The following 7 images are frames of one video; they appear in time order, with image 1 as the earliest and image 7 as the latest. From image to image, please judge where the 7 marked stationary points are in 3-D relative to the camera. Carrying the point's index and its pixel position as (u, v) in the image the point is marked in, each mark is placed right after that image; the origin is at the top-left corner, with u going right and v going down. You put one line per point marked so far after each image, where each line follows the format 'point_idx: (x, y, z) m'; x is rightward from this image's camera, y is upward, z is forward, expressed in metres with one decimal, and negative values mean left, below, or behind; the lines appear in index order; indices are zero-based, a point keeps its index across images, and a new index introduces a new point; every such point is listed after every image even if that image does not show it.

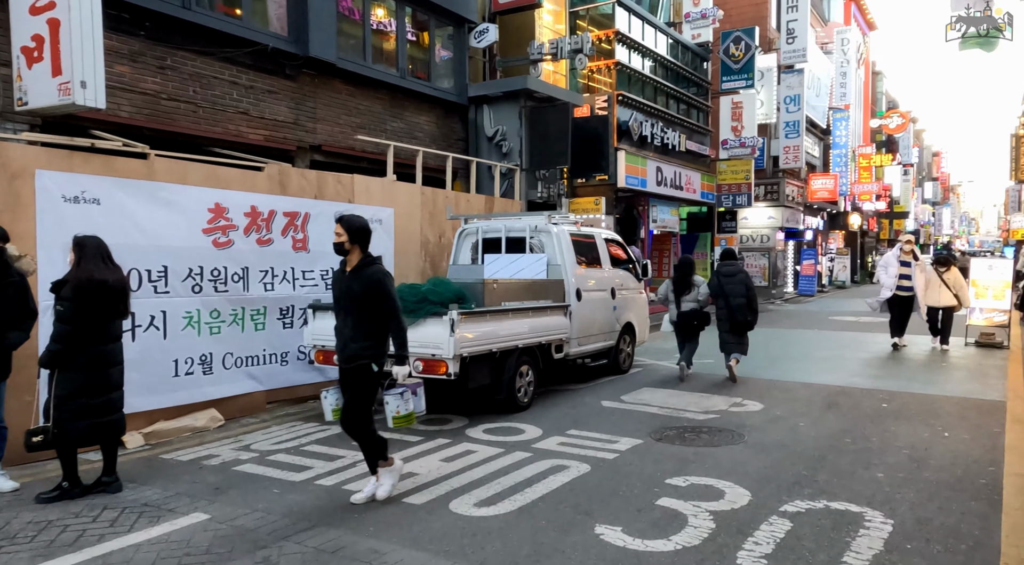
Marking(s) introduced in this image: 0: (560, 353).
0: (+0.6, -0.9, +8.7) m
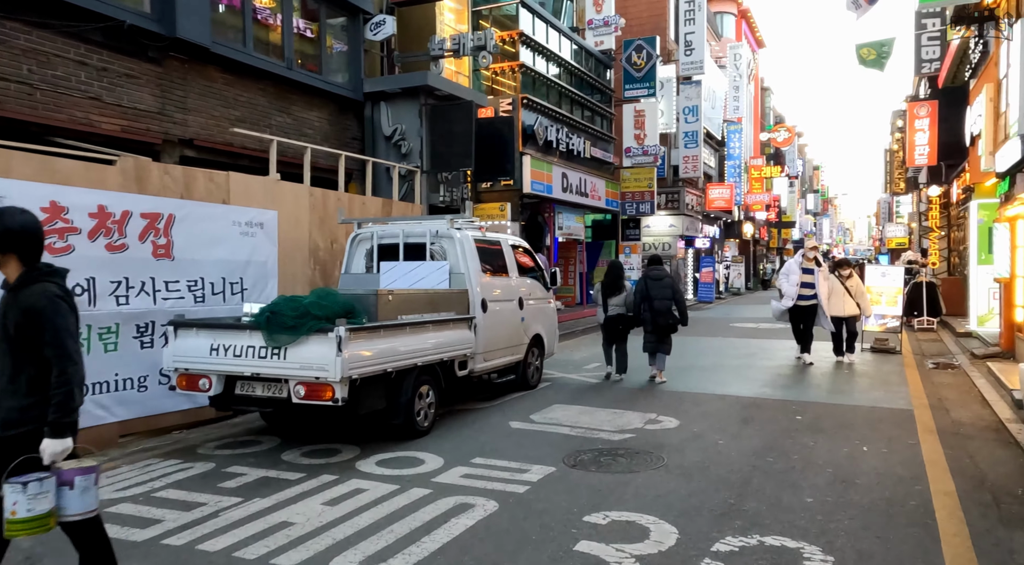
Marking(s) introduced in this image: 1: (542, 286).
0: (-0.5, -1.0, +8.0) m
1: (+0.4, 0.0, +10.5) m
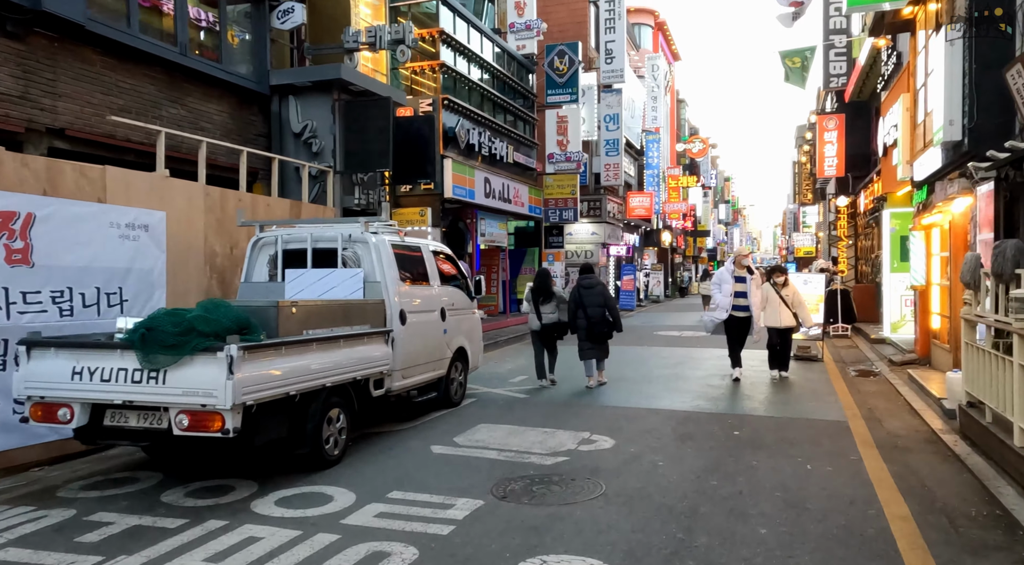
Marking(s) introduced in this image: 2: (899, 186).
0: (-1.3, -1.1, +7.3) m
1: (-0.6, -0.2, +9.8) m
2: (+7.6, +1.9, +14.5) m
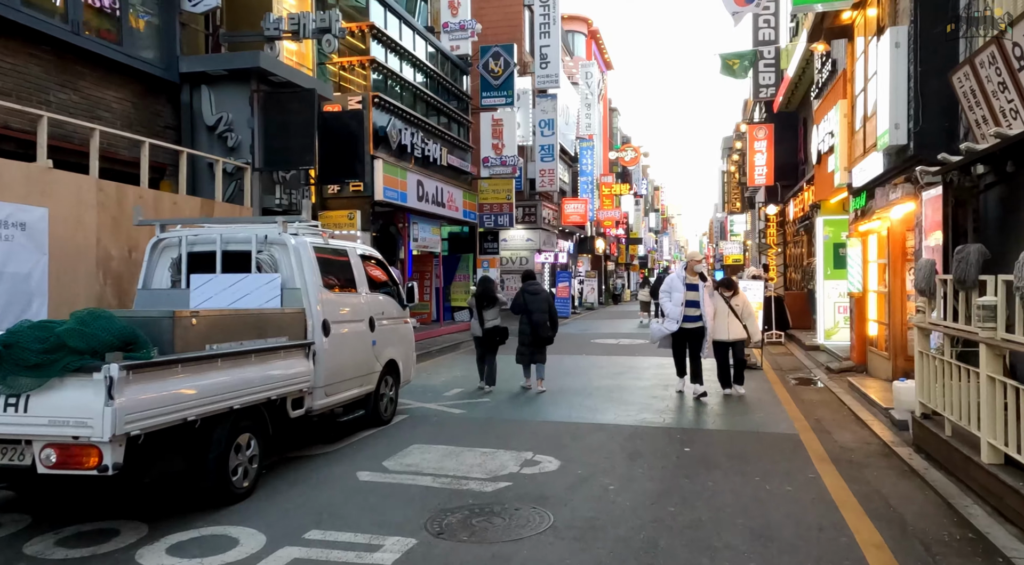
0: (-1.9, -1.1, +6.5) m
1: (-1.4, -0.2, +9.1) m
2: (+6.3, +1.7, +14.5) m
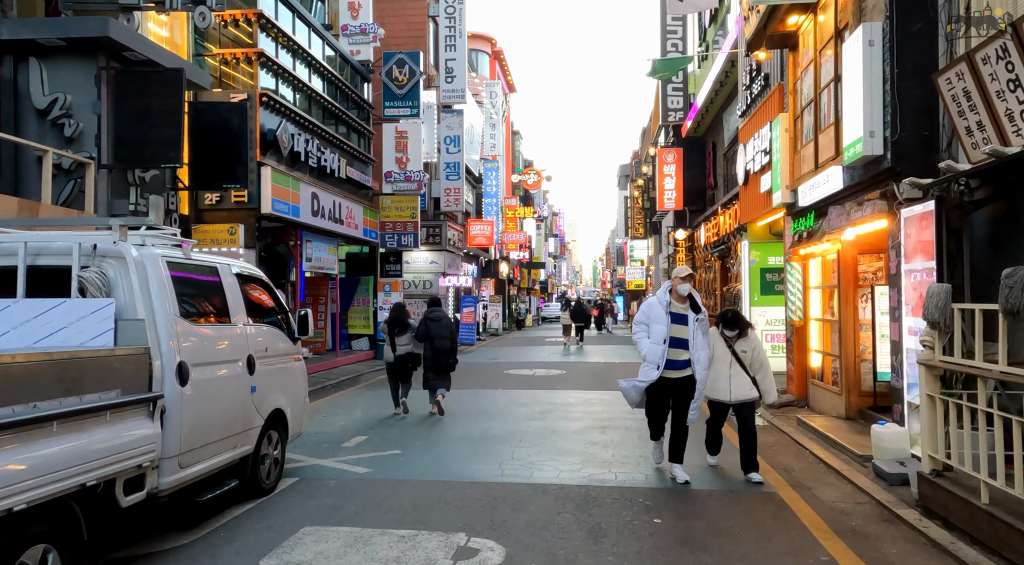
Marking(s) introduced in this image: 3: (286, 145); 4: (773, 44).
0: (-2.3, -1.3, +4.5) m
1: (-2.2, -0.5, +7.2) m
2: (+4.7, +1.2, +13.7) m
3: (-4.5, +2.7, +14.6) m
4: (+3.9, +3.6, +11.1) m
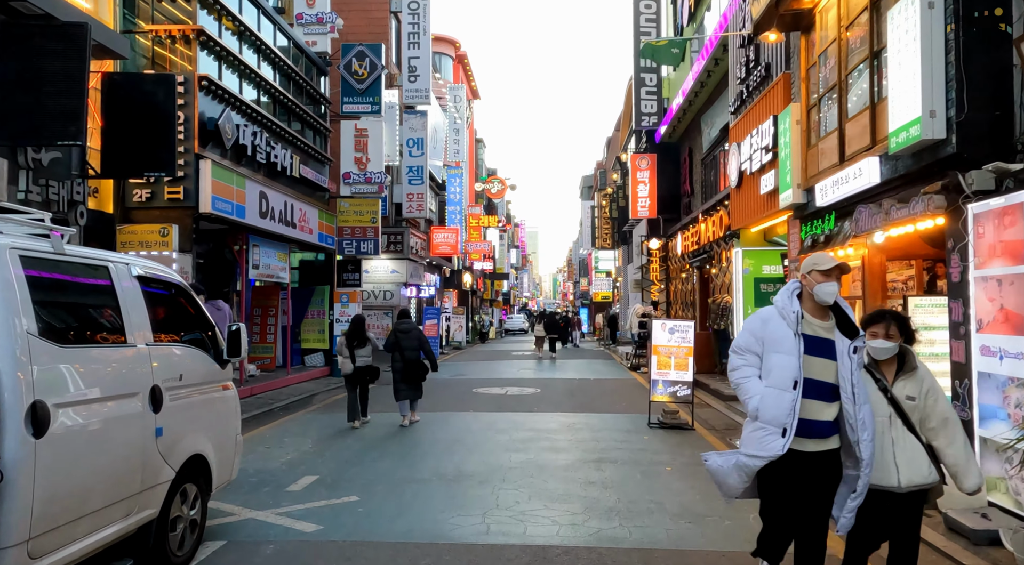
0: (-2.2, -1.3, +2.9) m
1: (-2.3, -0.6, +5.6) m
2: (+4.2, +1.1, +12.5) m
3: (-4.9, +2.6, +13.0) m
4: (+3.7, +3.4, +9.9) m
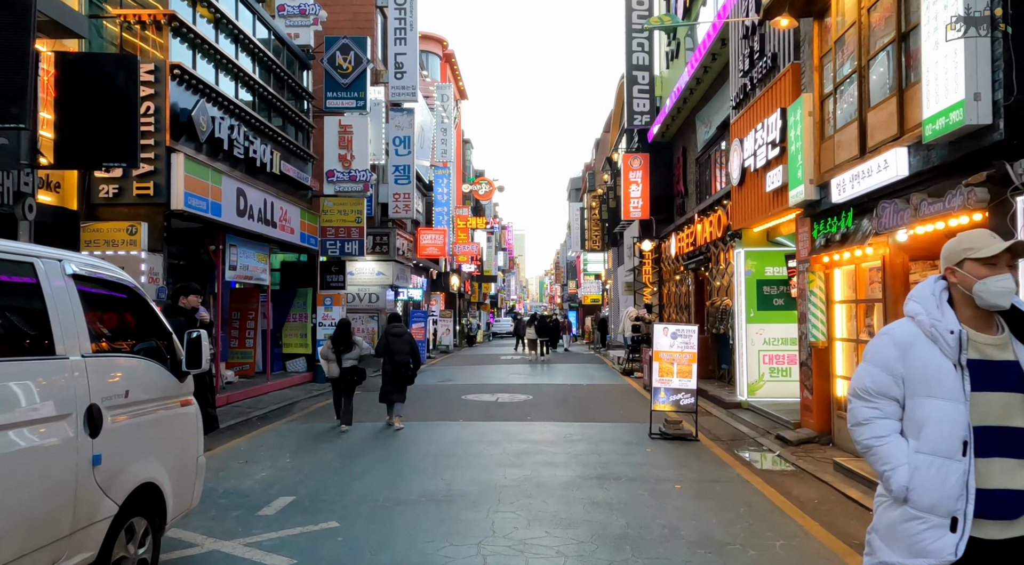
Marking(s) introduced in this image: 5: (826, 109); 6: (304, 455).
0: (-2.2, -1.3, +2.2) m
1: (-2.3, -0.6, +4.9) m
2: (+4.1, +1.0, +11.9) m
3: (-5.1, +2.5, +12.2) m
4: (+3.6, +3.4, +9.3) m
5: (+3.9, +2.2, +9.3) m
6: (-2.7, -2.2, +9.5) m
